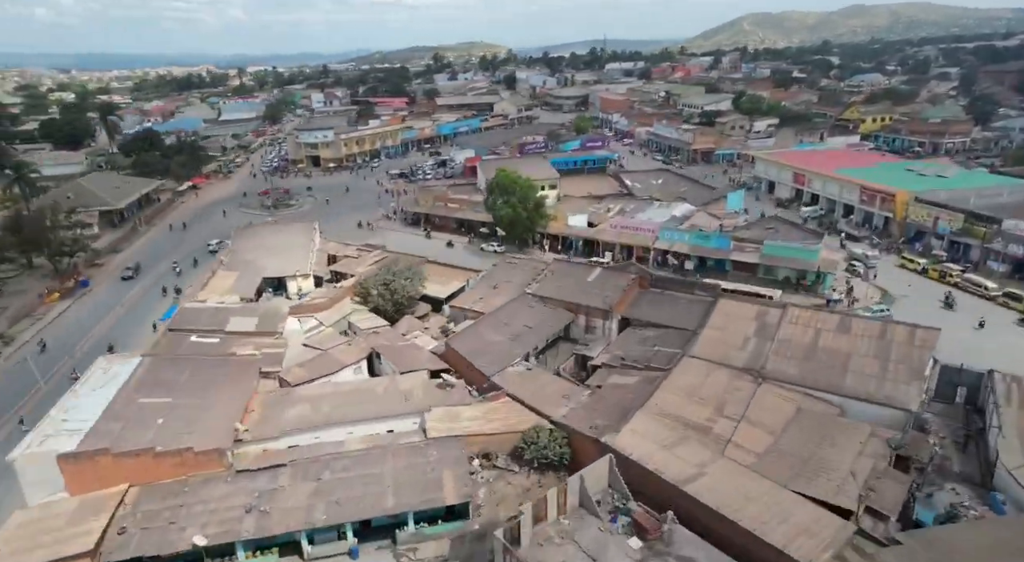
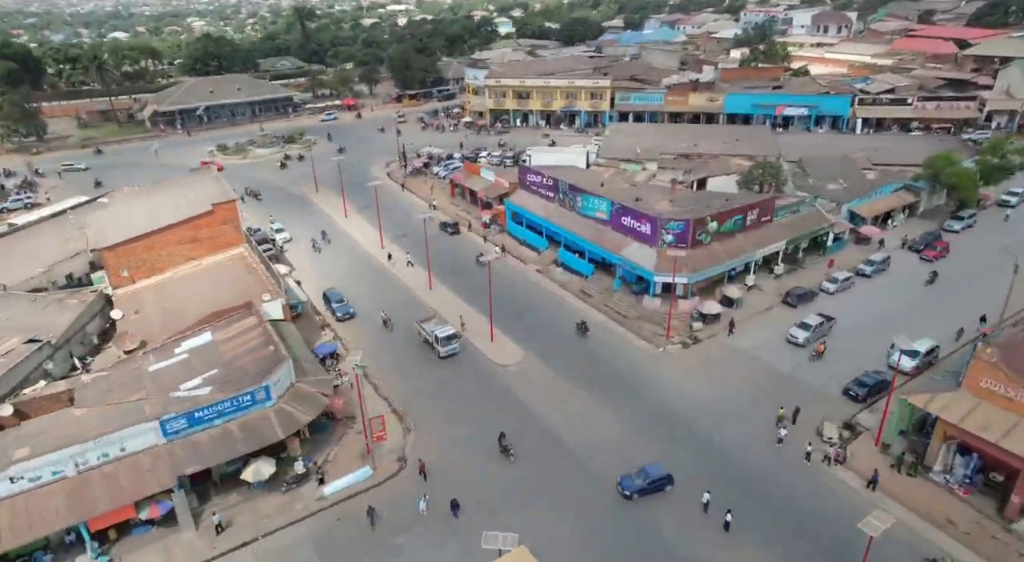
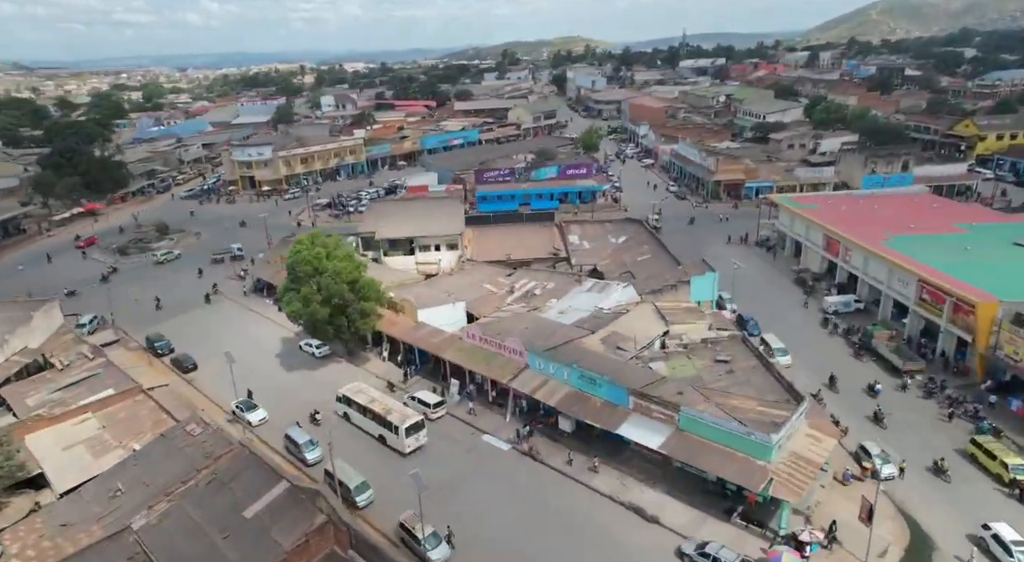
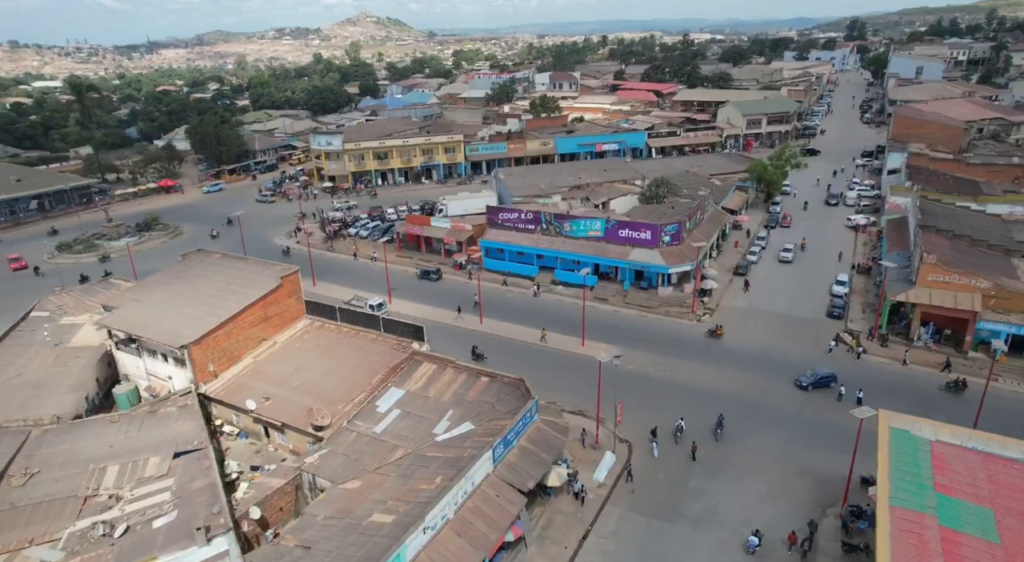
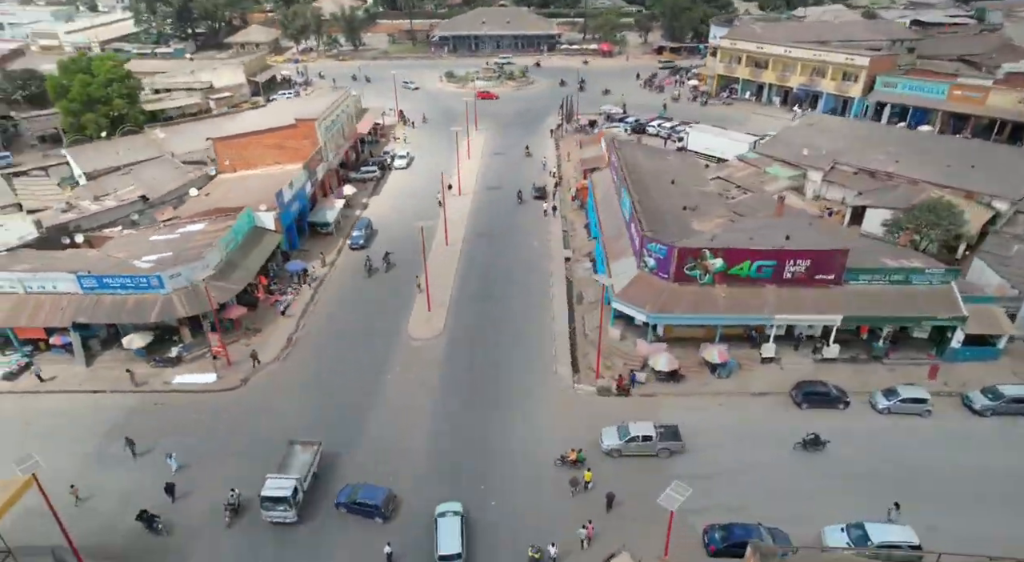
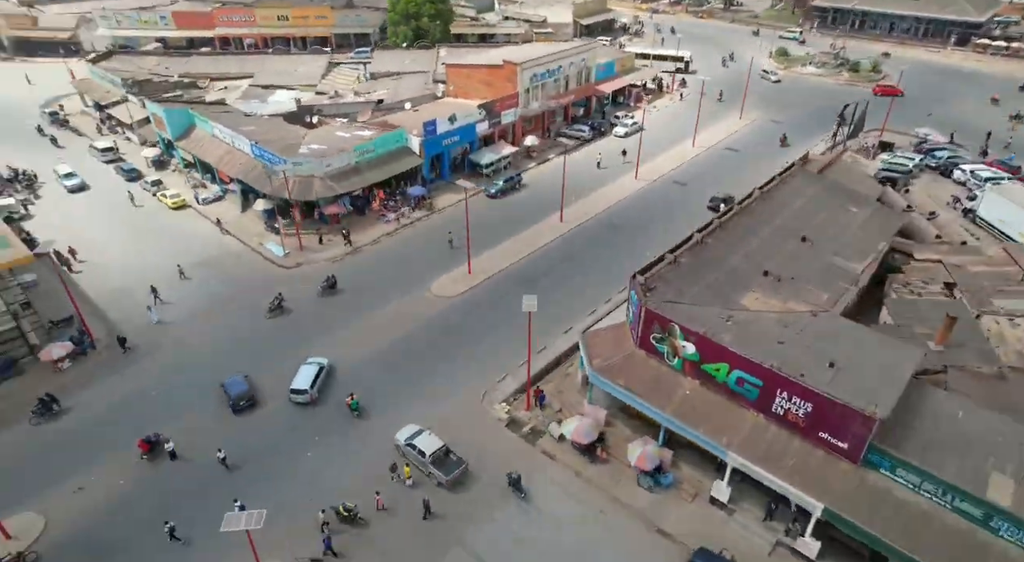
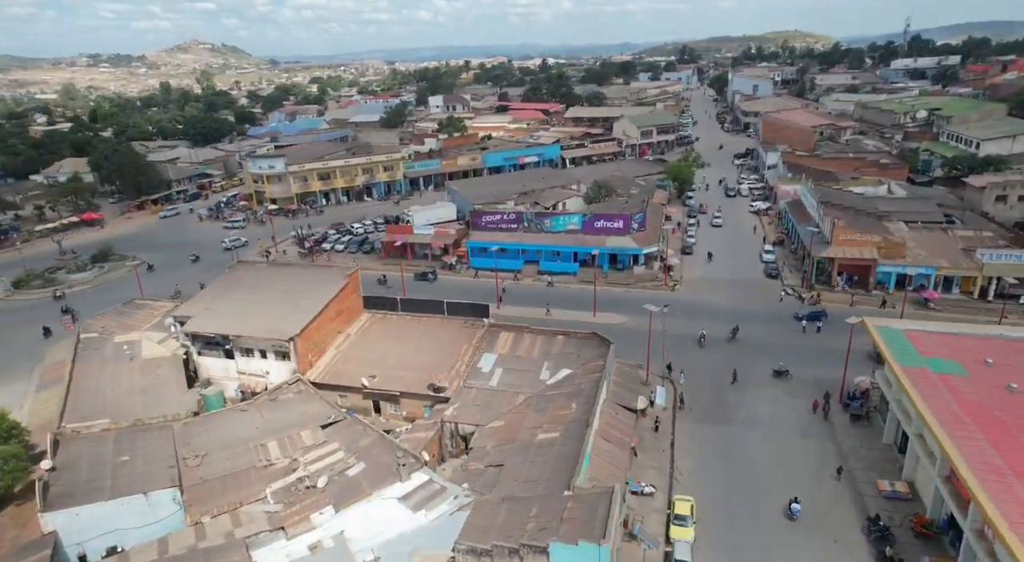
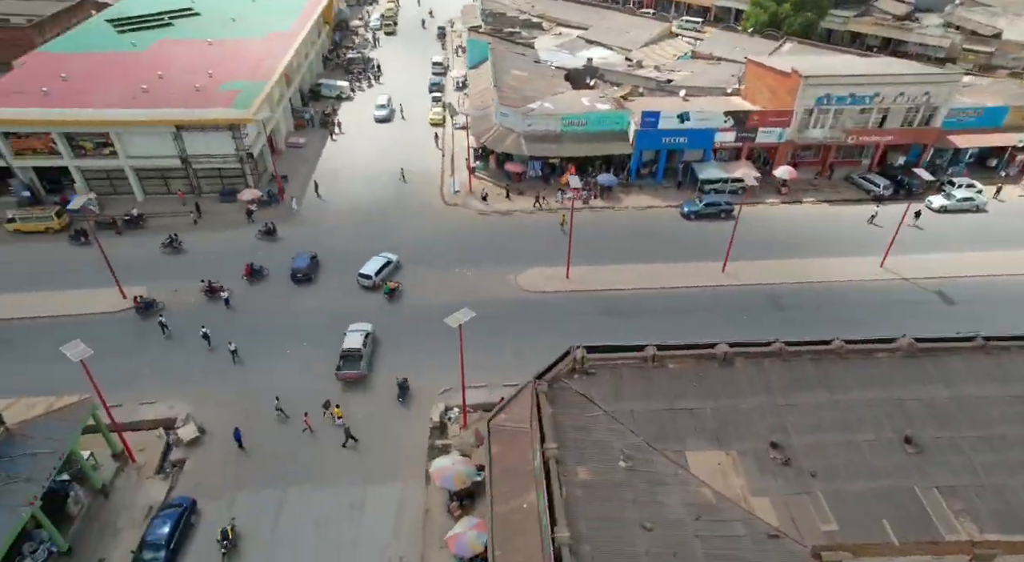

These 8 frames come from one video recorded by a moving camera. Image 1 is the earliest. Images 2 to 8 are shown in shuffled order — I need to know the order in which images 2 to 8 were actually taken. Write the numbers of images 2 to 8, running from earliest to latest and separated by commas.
3, 7, 4, 2, 5, 6, 8
